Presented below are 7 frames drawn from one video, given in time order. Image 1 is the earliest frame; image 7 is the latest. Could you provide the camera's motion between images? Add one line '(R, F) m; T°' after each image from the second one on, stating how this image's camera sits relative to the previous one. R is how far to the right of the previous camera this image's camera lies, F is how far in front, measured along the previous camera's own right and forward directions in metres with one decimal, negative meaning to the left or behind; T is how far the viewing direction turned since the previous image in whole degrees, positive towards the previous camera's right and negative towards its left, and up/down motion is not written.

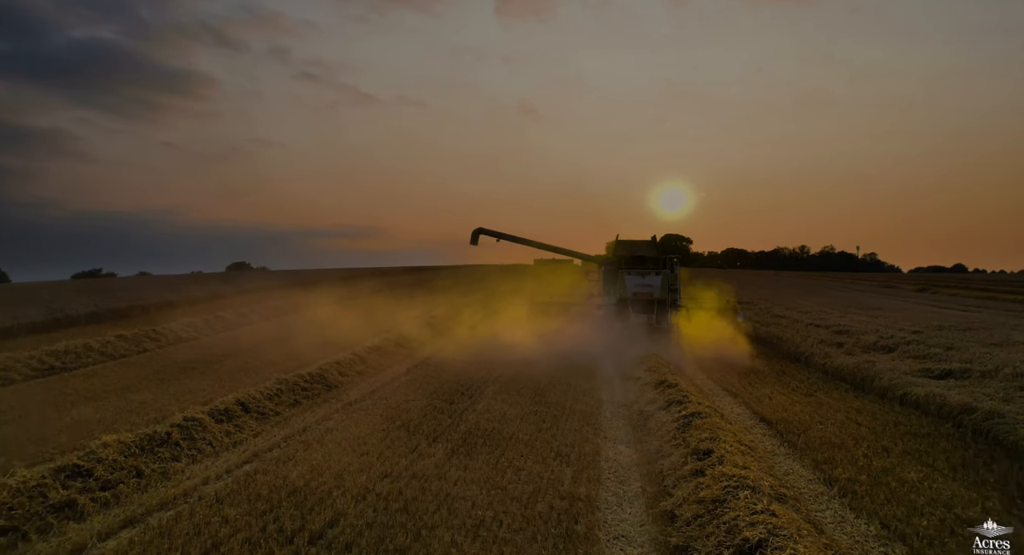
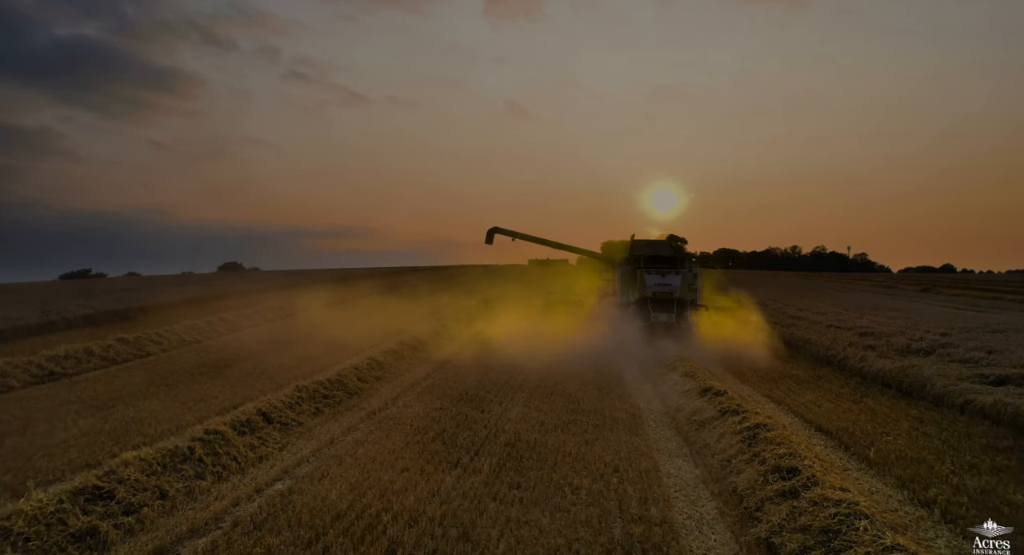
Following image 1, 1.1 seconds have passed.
(-0.9, +0.7) m; +1°
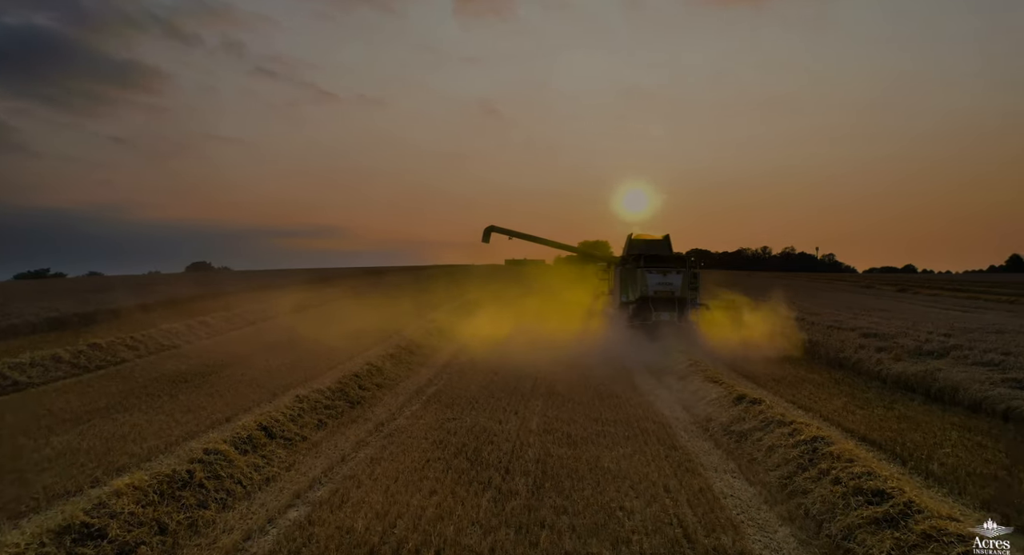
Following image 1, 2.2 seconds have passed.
(-0.9, +0.8) m; +3°
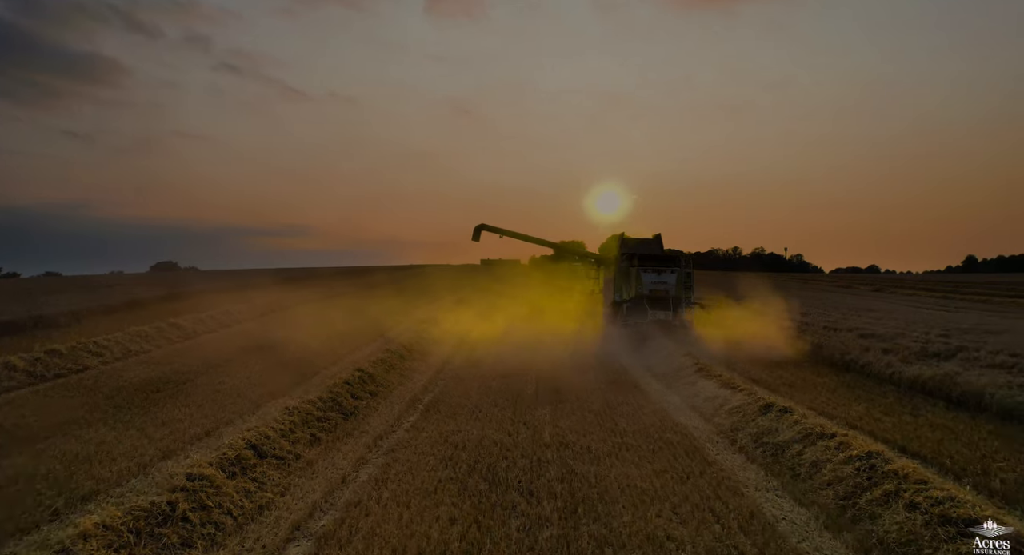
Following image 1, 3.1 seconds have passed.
(-0.7, +0.9) m; +3°
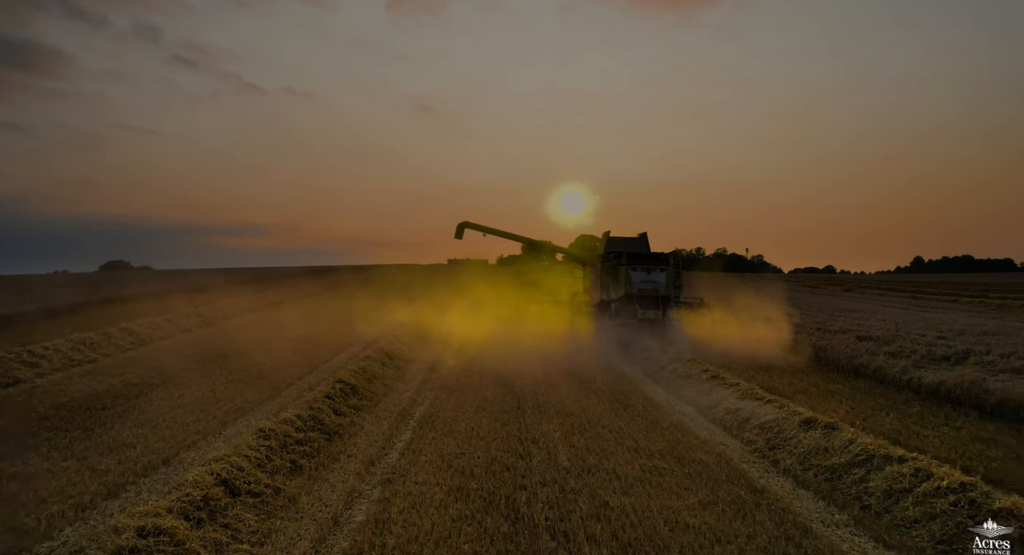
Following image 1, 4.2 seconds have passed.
(-0.7, +1.3) m; +3°
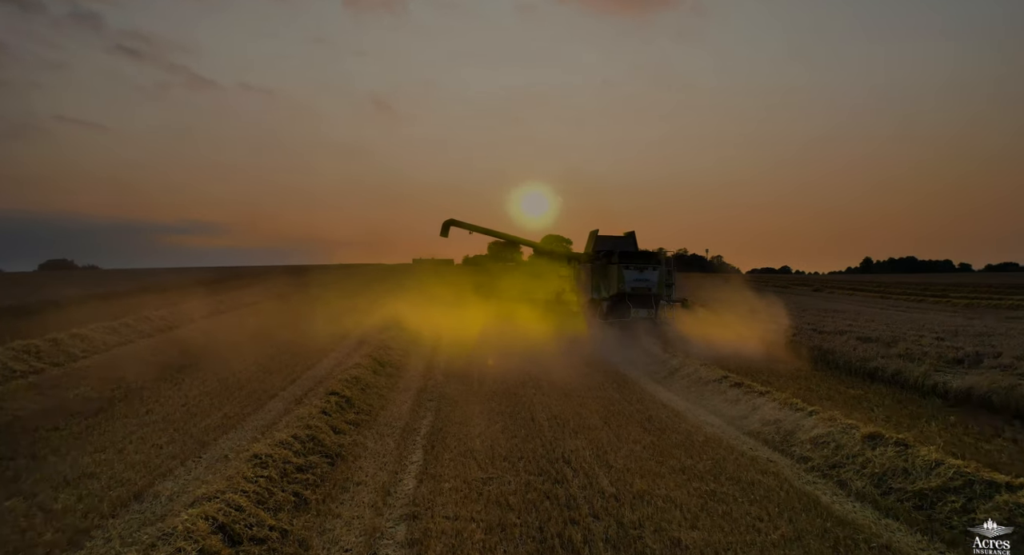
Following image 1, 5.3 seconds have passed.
(-1.0, +1.2) m; +4°
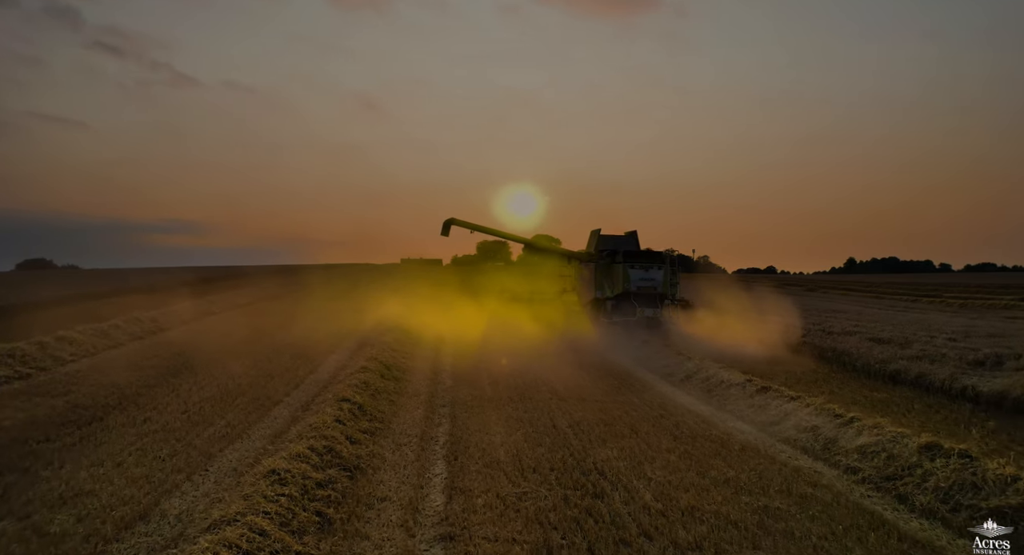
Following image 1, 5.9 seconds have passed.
(-0.6, +0.6) m; +1°
